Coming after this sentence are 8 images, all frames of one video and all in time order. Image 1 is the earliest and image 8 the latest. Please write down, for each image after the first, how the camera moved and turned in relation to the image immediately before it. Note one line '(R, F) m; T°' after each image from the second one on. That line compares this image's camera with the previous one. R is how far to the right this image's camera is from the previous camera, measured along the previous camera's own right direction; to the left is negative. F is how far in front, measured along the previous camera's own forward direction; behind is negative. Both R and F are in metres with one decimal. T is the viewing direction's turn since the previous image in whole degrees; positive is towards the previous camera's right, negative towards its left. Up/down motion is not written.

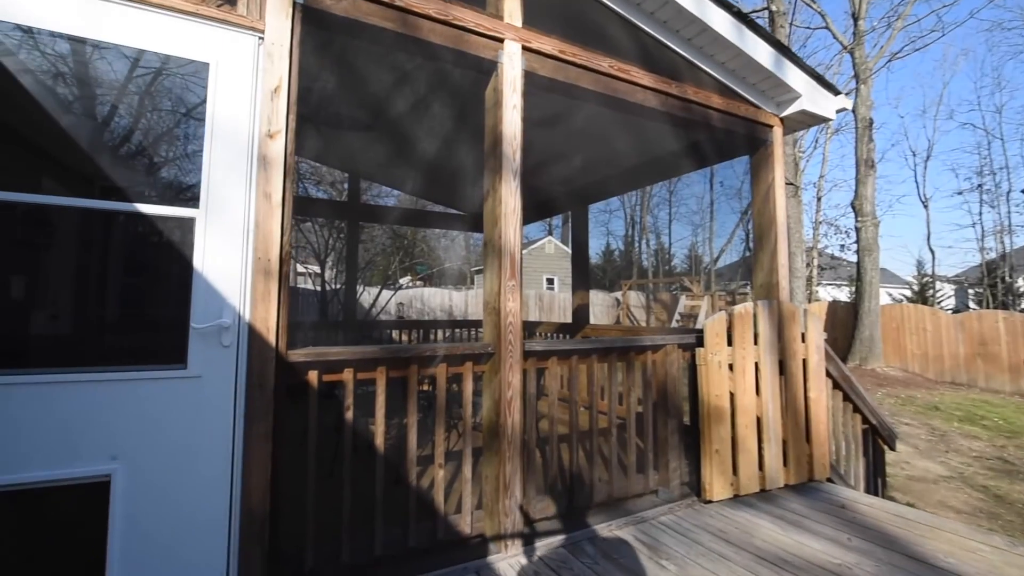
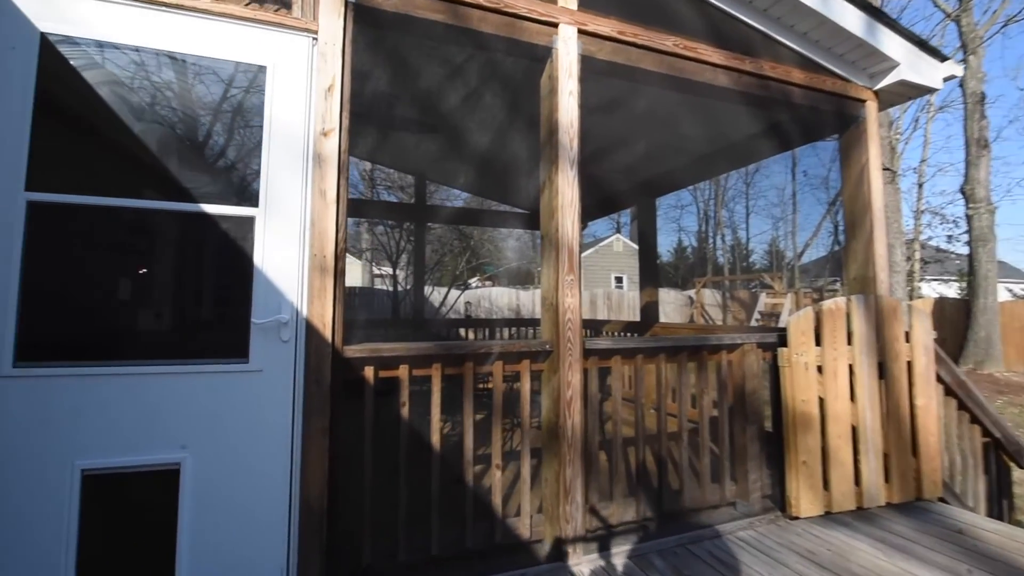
(0.0, +0.1) m; -8°
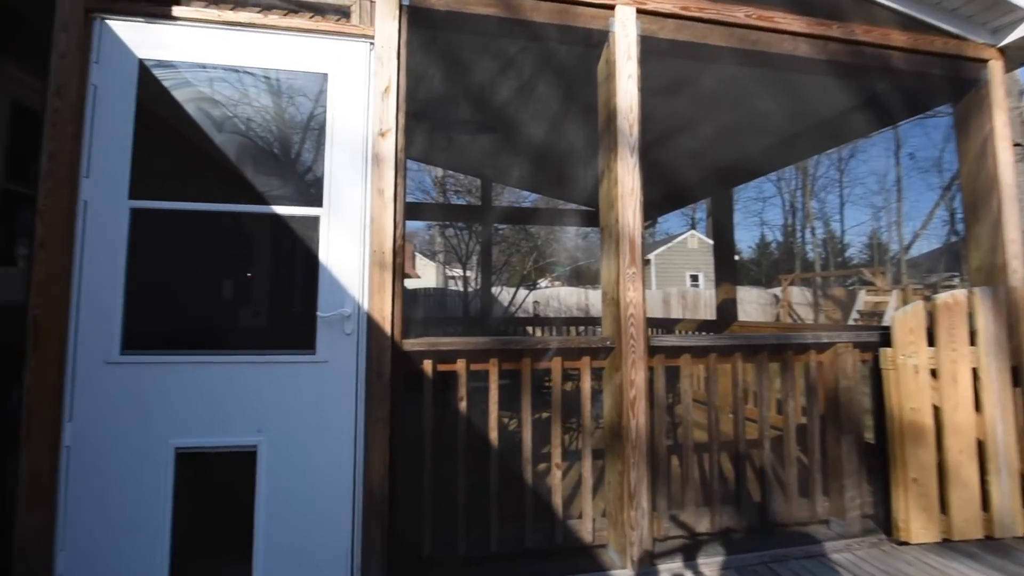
(+0.1, +0.1) m; -9°
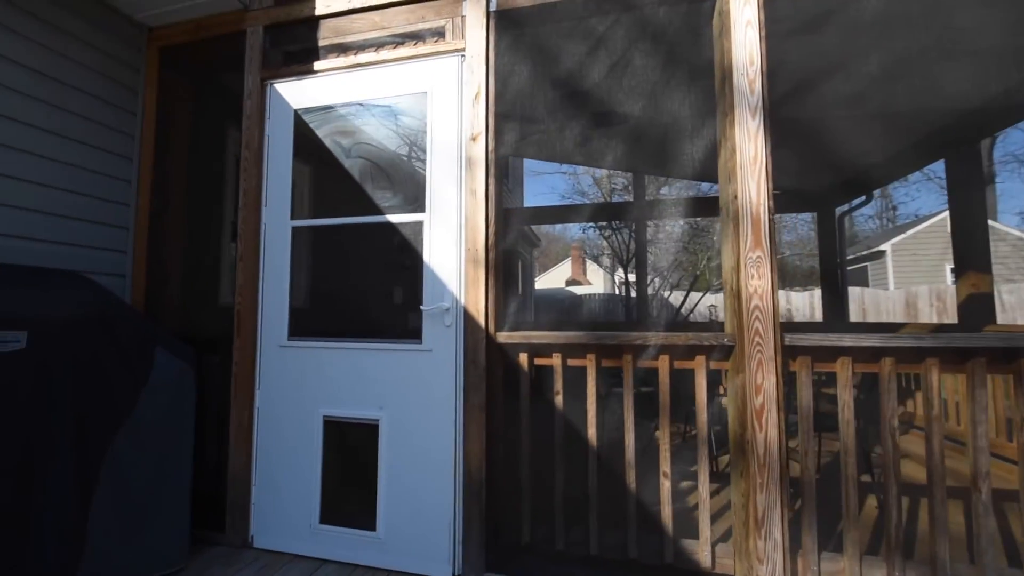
(+0.5, +0.1) m; -23°
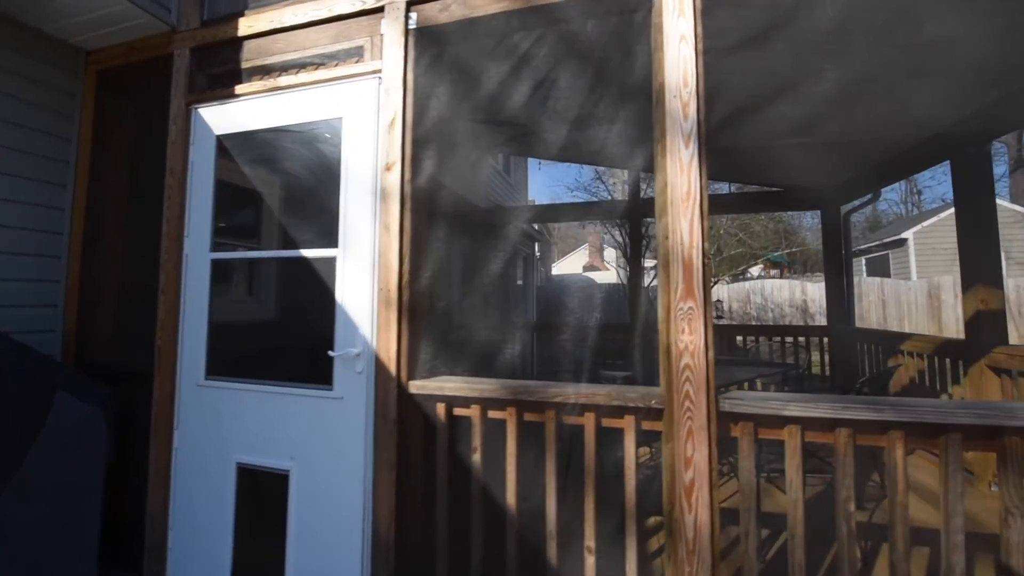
(+0.5, +0.2) m; -4°
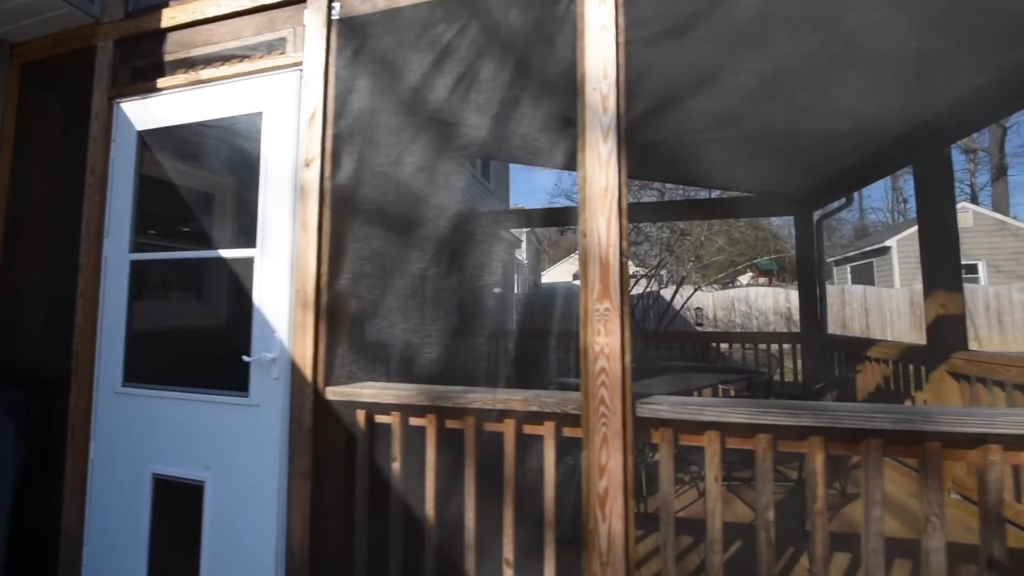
(+0.3, +0.1) m; +1°
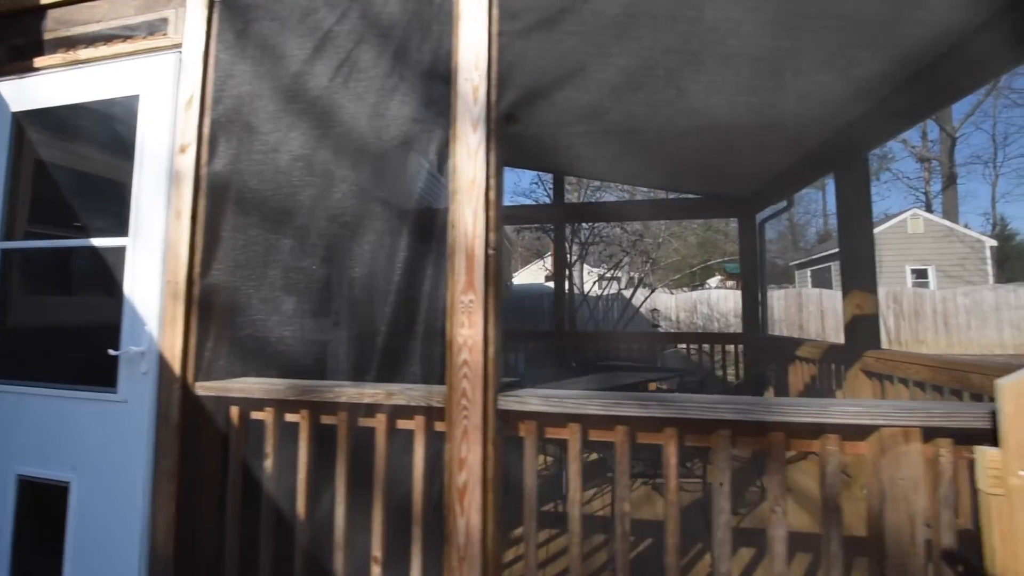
(+0.4, 0.0) m; +2°
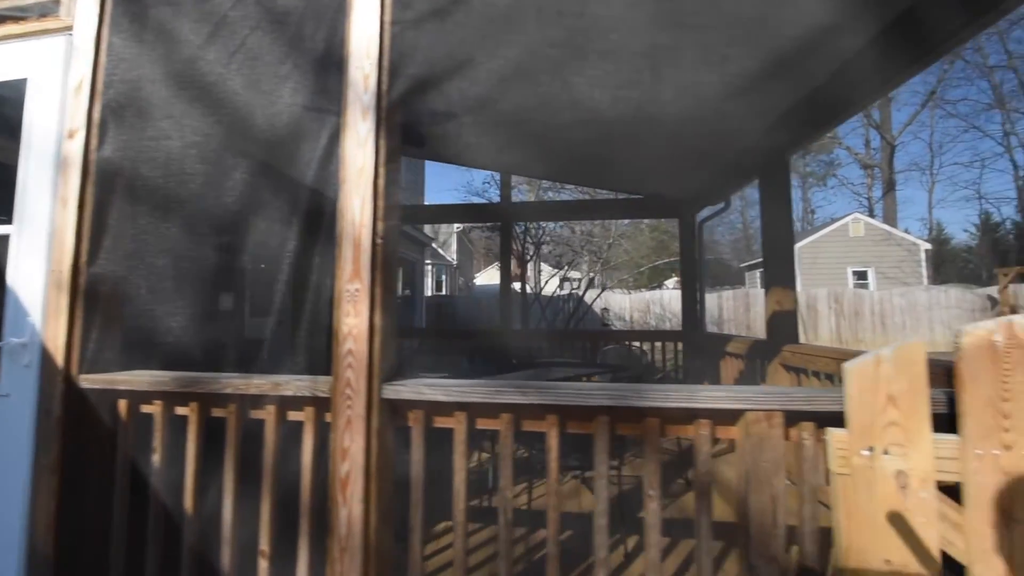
(+0.3, 0.0) m; +3°
